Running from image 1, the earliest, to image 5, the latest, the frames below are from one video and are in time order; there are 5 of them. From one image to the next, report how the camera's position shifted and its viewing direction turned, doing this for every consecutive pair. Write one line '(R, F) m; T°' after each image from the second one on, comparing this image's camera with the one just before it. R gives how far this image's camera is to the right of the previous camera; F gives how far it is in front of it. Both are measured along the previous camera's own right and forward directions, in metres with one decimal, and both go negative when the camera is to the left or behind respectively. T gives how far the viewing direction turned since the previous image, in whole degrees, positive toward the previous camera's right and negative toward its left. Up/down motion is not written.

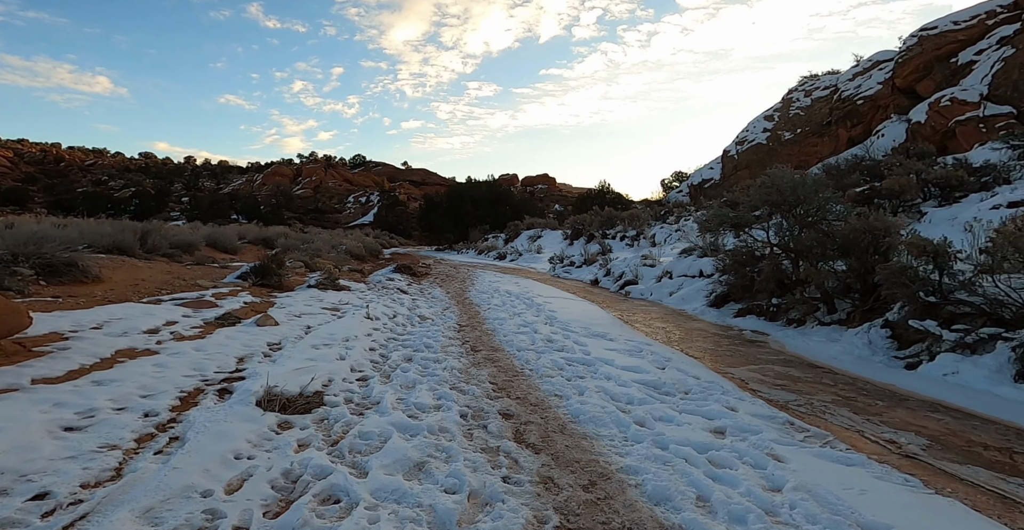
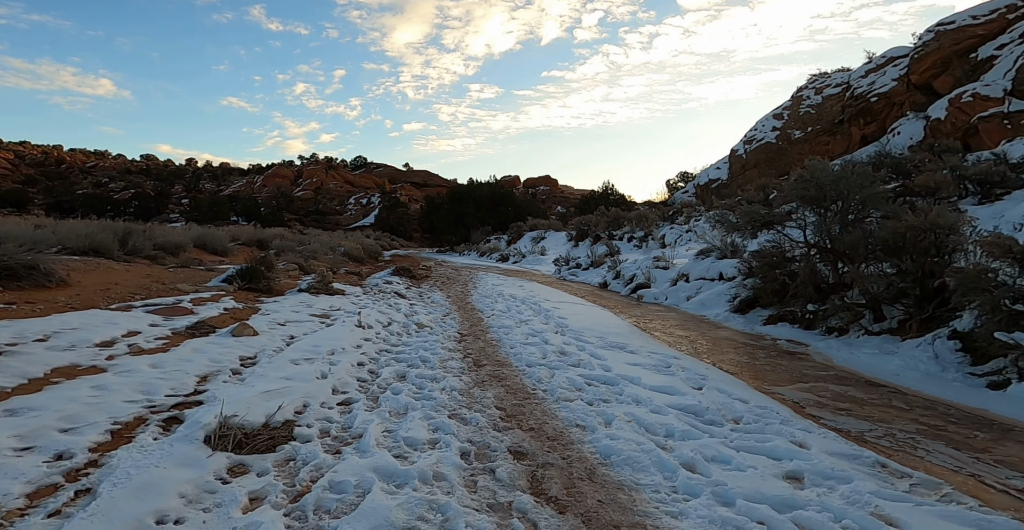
(-0.1, +0.7) m; 0°
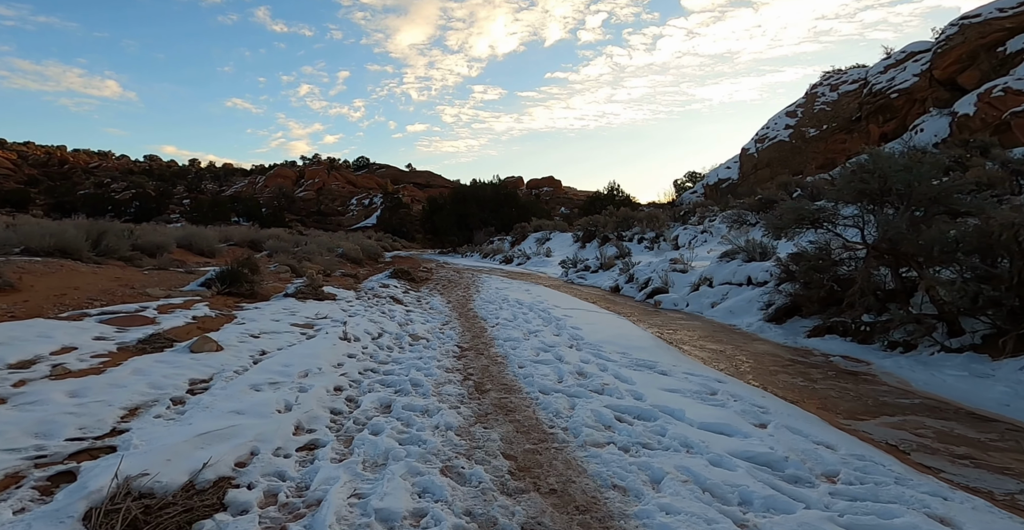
(-0.1, +0.9) m; 0°
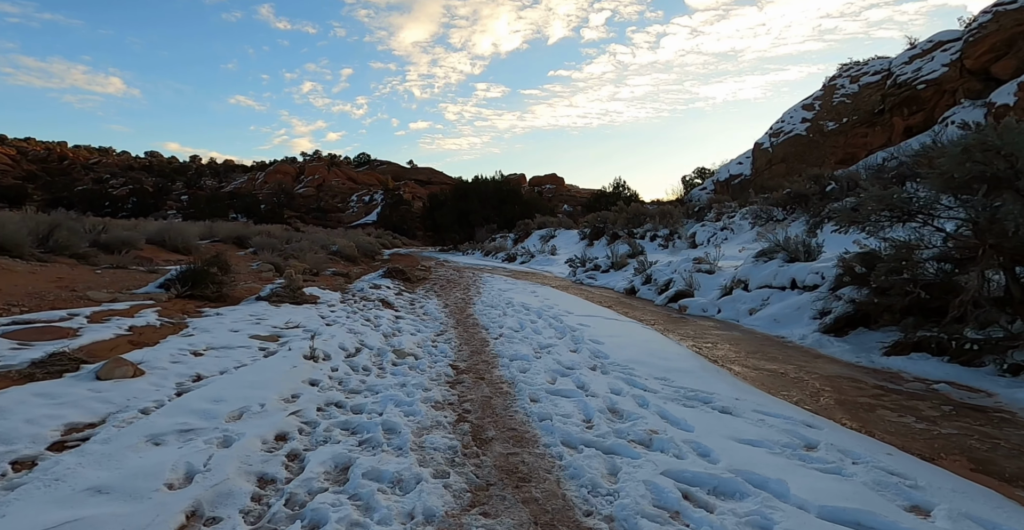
(-0.1, +1.2) m; 0°
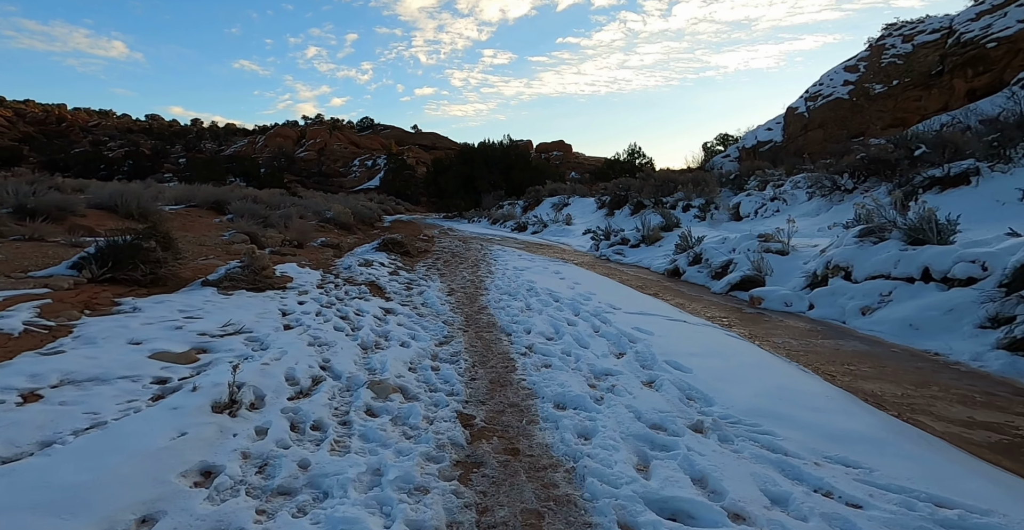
(-0.3, +1.9) m; -1°
